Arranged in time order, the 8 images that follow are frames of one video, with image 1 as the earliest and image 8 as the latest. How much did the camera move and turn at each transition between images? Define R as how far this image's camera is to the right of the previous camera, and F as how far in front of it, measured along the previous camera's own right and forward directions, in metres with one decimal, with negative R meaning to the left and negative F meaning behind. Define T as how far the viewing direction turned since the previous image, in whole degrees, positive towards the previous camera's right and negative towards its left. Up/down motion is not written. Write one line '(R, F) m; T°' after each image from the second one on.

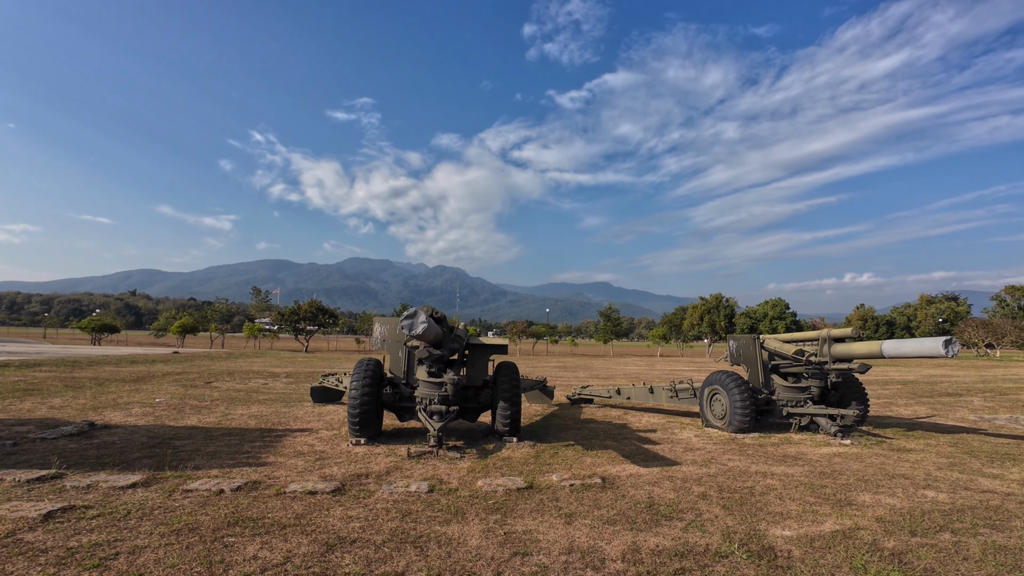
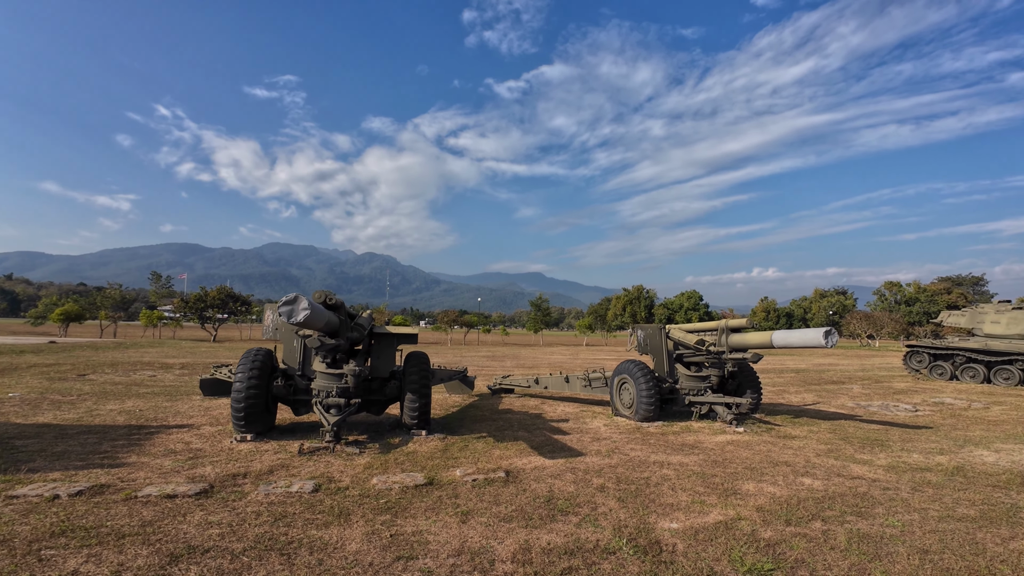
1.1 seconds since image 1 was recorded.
(+0.6, +0.5) m; +8°
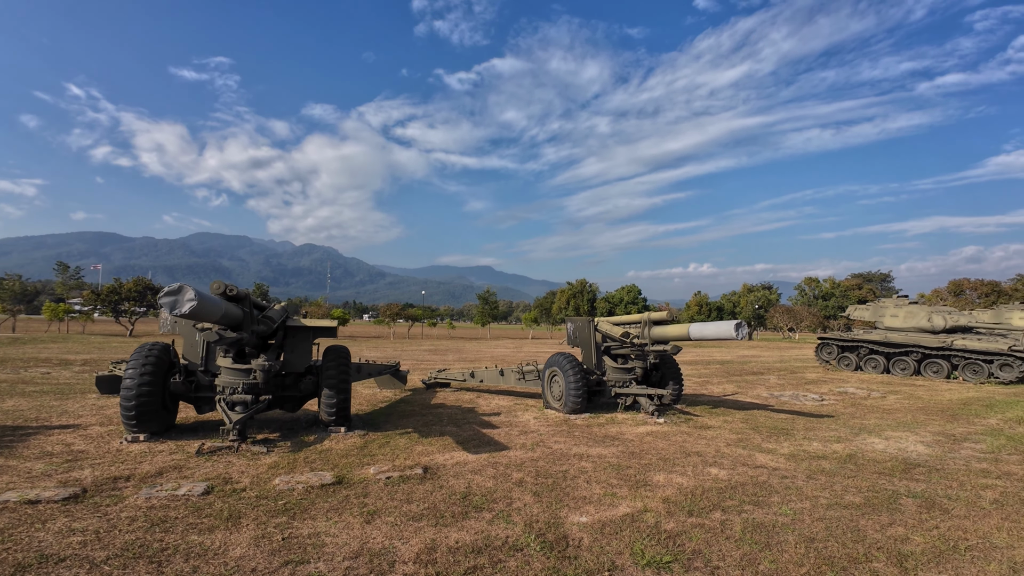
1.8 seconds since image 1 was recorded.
(+0.5, +0.3) m; +6°
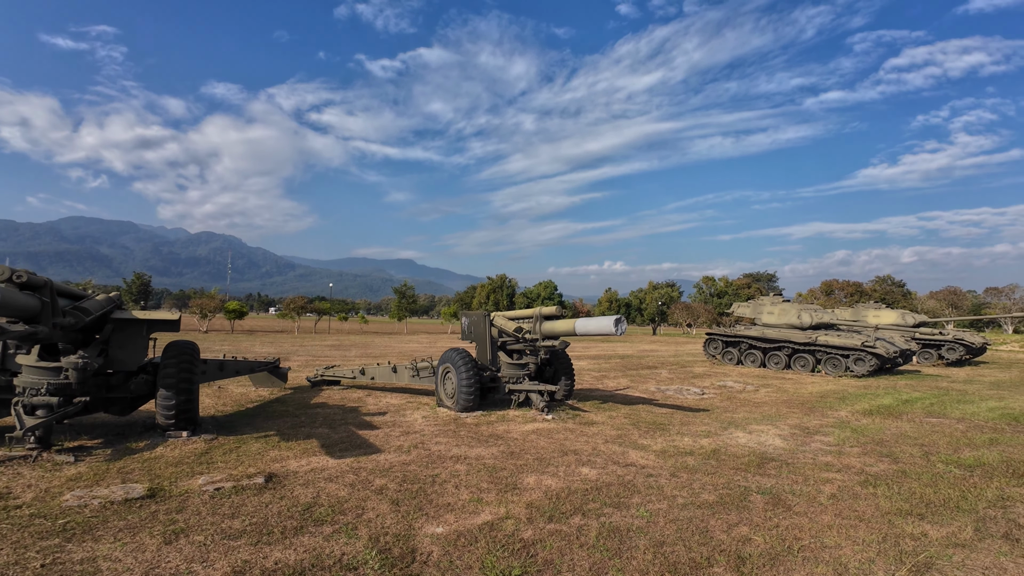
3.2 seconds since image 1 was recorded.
(+0.8, +0.5) m; +9°
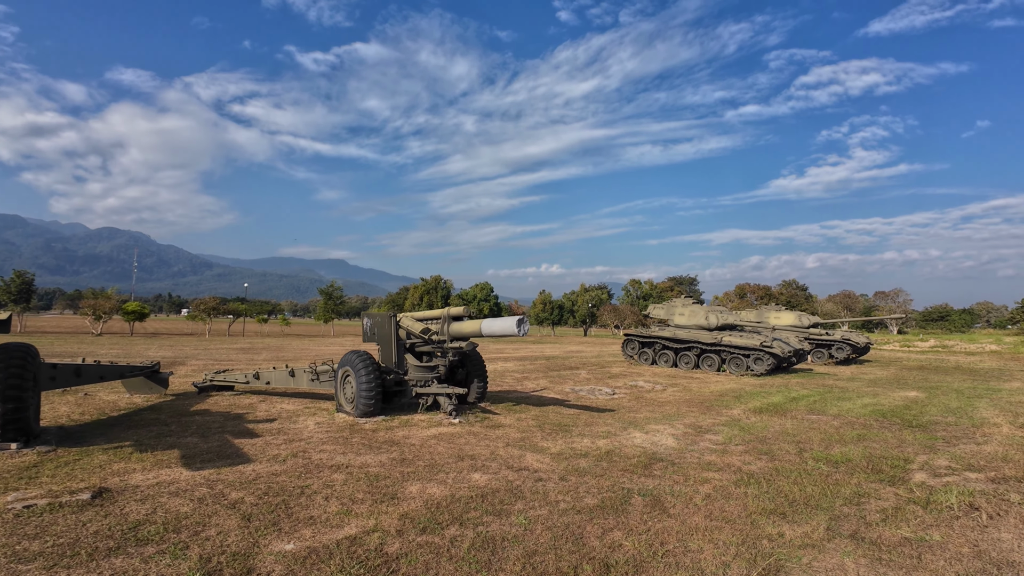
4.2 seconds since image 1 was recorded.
(+0.7, +0.3) m; +7°
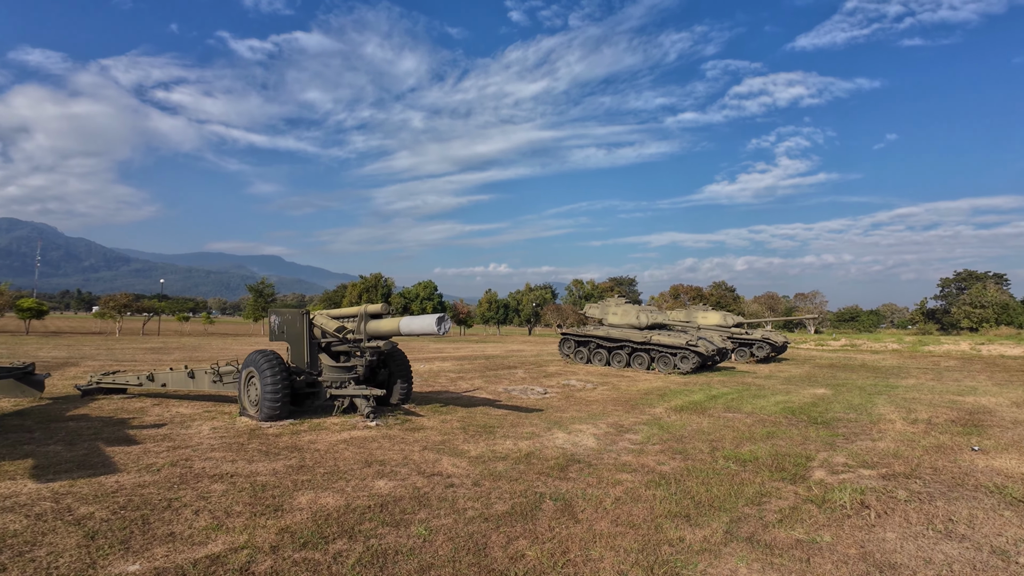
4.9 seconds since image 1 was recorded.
(+0.4, +0.3) m; +6°
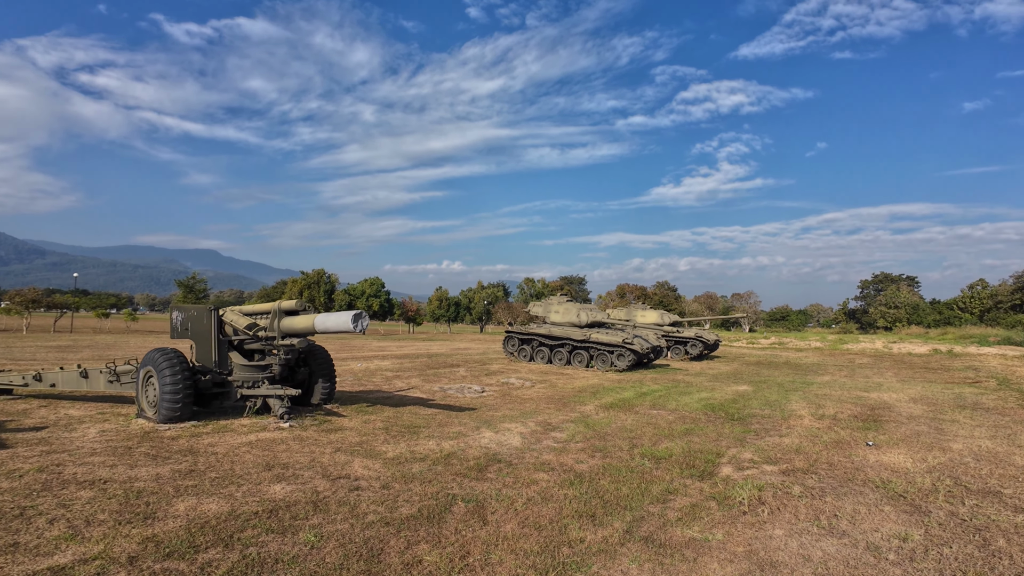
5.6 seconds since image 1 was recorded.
(+0.4, +0.2) m; +5°
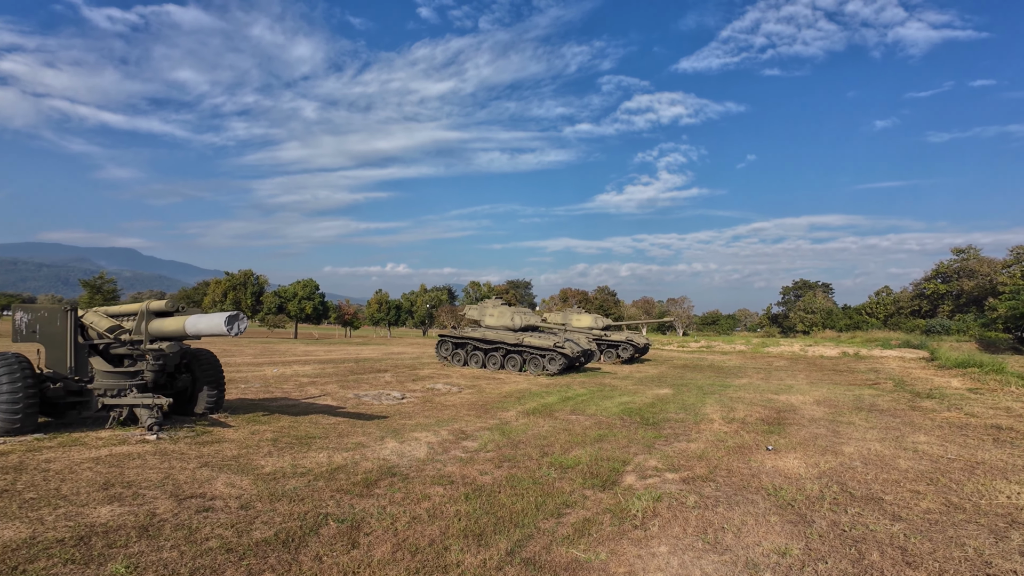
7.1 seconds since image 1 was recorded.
(+0.5, +0.3) m; +5°
